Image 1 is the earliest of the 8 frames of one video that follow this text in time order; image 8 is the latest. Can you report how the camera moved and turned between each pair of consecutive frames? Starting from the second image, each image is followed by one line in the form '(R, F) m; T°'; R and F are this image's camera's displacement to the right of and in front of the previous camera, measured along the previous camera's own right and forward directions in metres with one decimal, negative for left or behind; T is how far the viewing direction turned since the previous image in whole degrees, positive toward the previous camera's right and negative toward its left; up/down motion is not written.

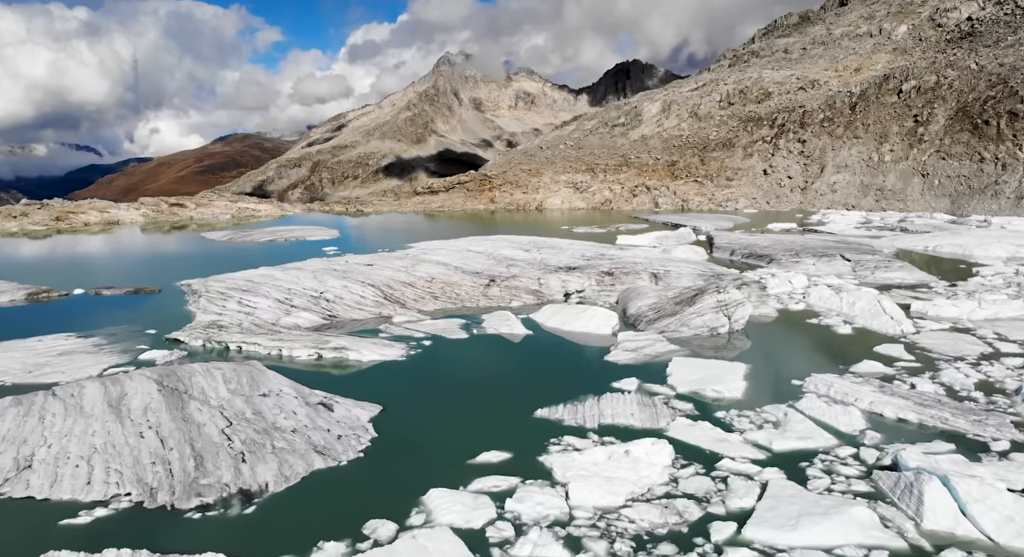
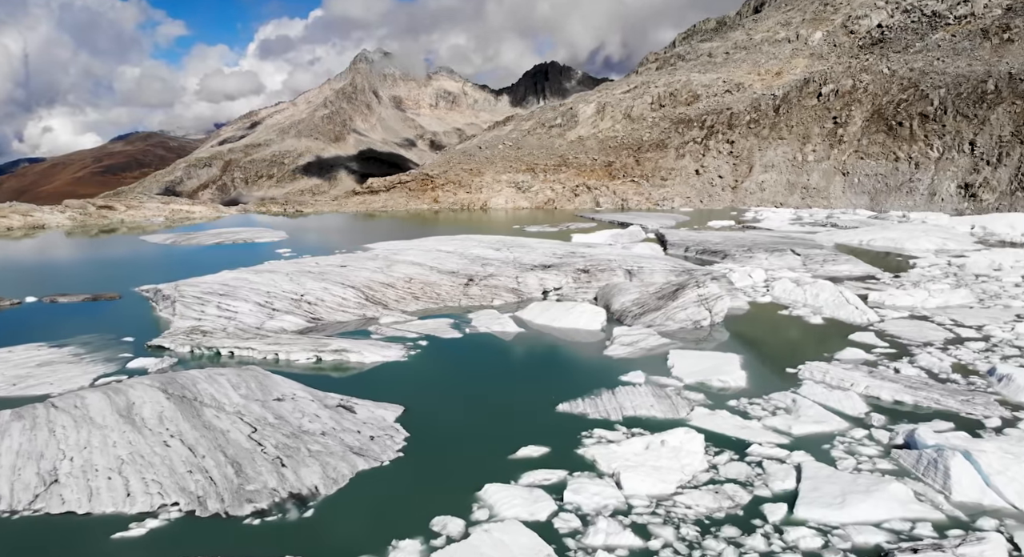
(-0.9, 0.0) m; +5°
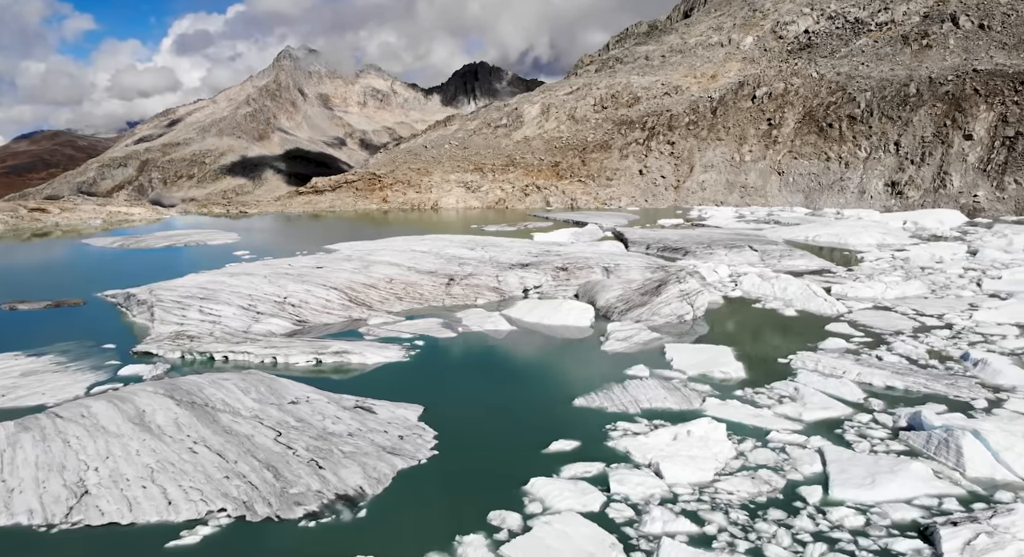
(-0.8, 0.0) m; +5°
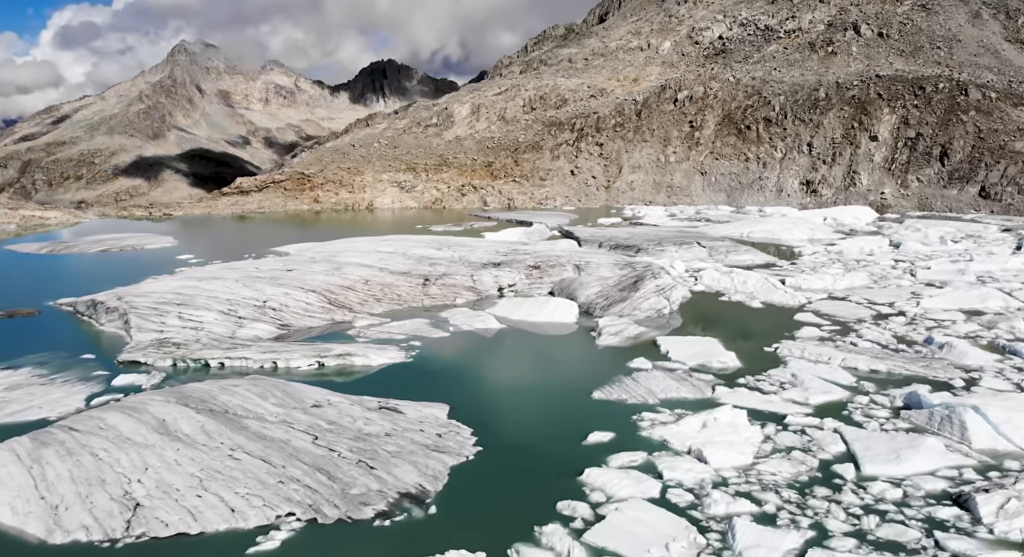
(-1.0, 0.0) m; +6°
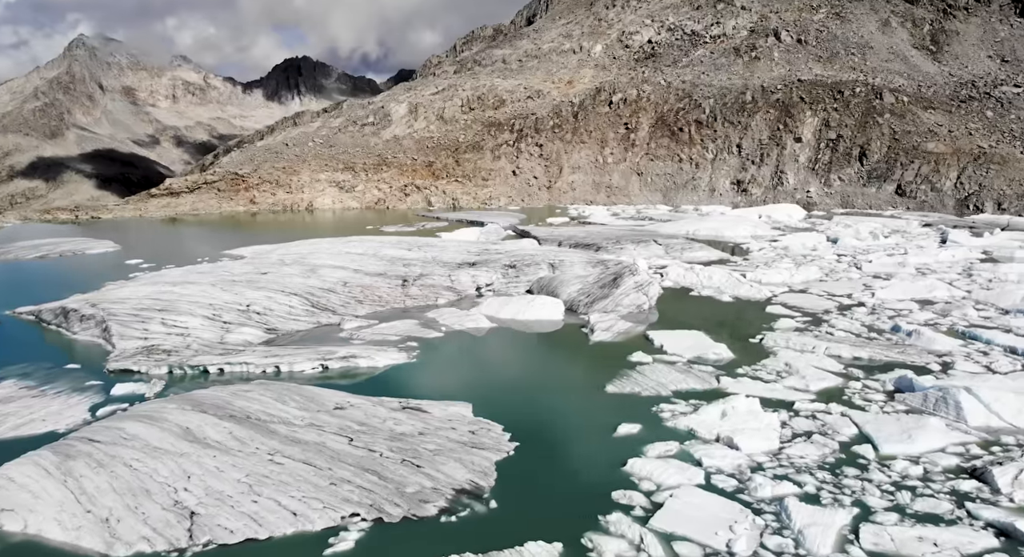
(-0.9, 0.0) m; +5°
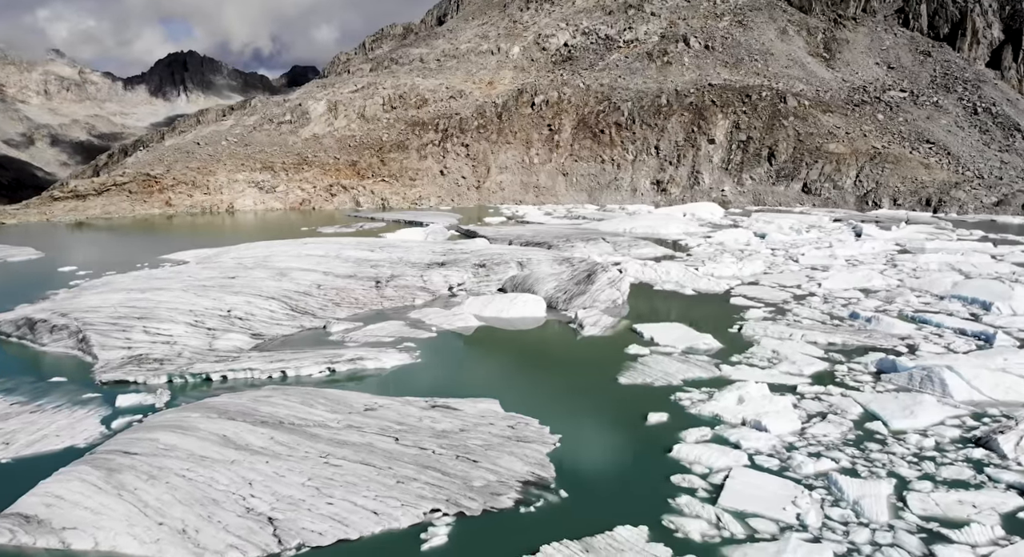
(-1.1, -0.1) m; +7°
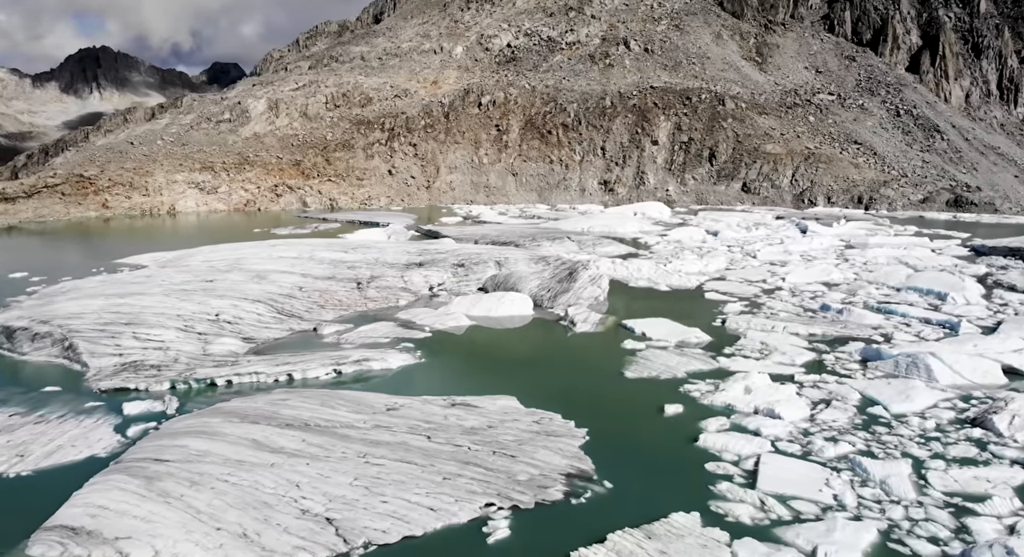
(-0.7, -0.1) m; +5°
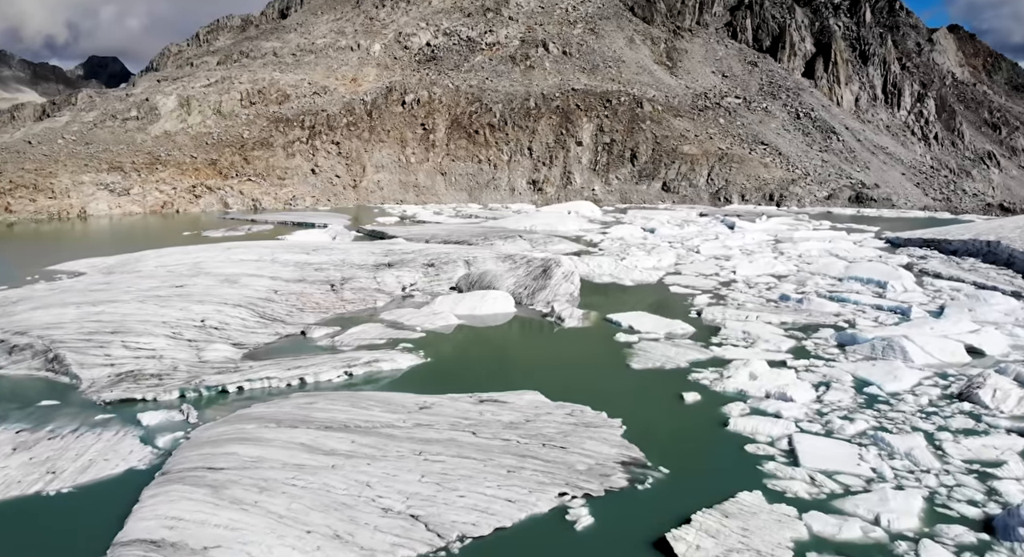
(-1.1, -0.1) m; +6°
